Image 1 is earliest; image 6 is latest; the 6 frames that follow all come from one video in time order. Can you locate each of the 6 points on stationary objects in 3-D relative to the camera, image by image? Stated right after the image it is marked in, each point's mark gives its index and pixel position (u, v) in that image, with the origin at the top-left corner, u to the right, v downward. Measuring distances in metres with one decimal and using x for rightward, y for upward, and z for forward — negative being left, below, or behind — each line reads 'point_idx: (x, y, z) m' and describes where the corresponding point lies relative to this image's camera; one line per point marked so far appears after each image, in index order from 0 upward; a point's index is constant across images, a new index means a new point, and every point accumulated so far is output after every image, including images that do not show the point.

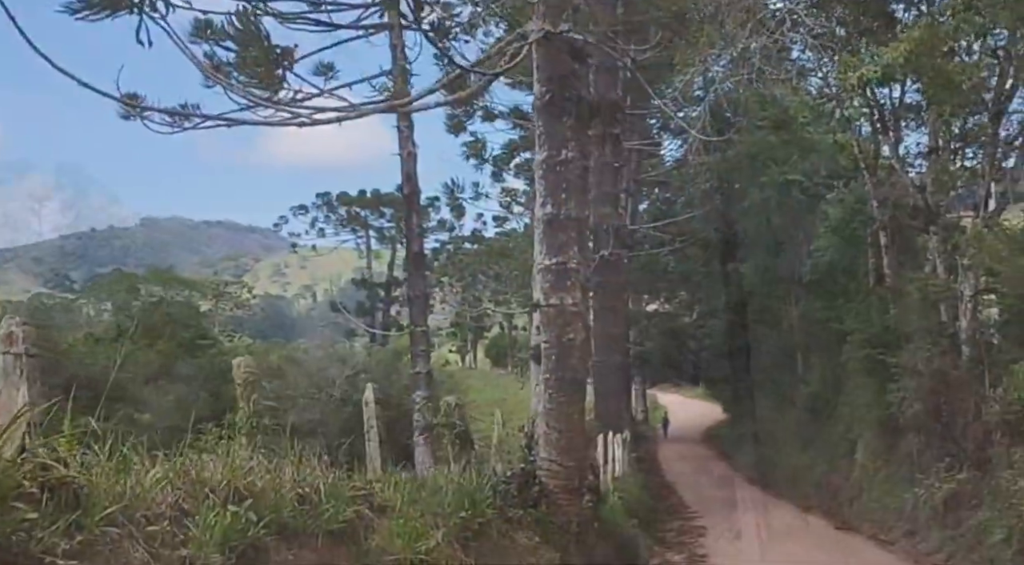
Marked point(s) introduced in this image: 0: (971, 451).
0: (+5.9, -2.2, +13.8) m
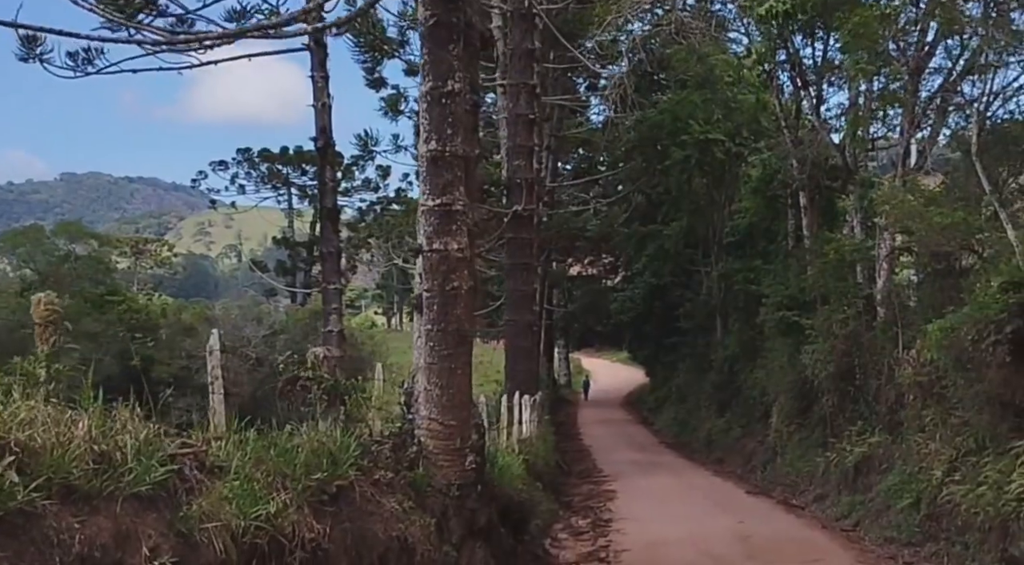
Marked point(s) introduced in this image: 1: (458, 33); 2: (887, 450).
0: (+4.7, -1.7, +13.7) m
1: (-0.3, +1.5, +6.3) m
2: (+4.5, -2.0, +12.8) m
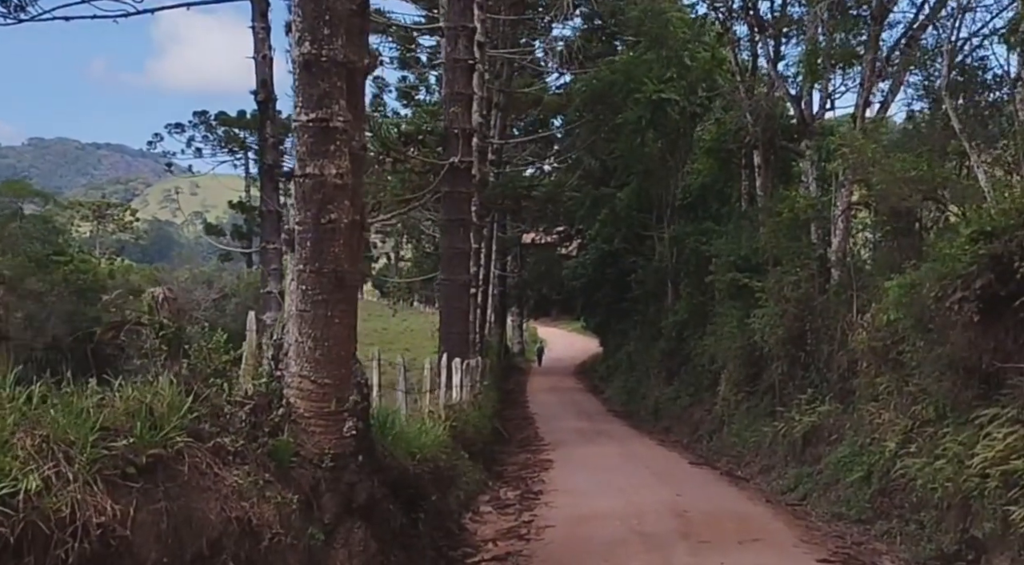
0: (+3.9, -1.2, +13.0) m
1: (-0.8, +1.8, +5.3) m
2: (+3.7, -1.6, +12.1) m
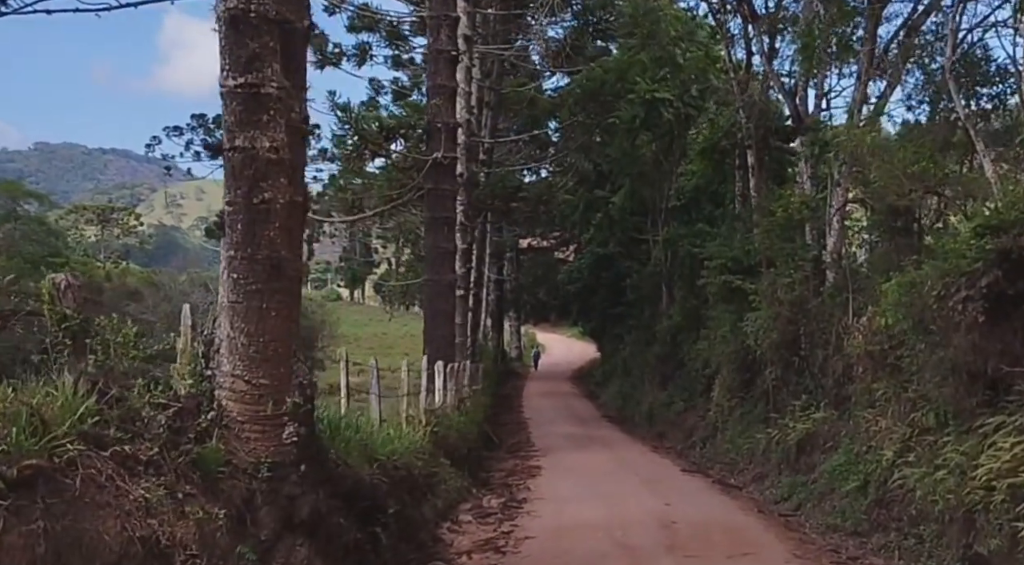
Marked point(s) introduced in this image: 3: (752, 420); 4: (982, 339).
0: (+3.7, -1.2, +12.5) m
1: (-1.0, +1.8, +4.8) m
2: (+3.5, -1.6, +11.7) m
3: (+3.3, -1.9, +14.5) m
4: (+3.6, -0.4, +8.2) m
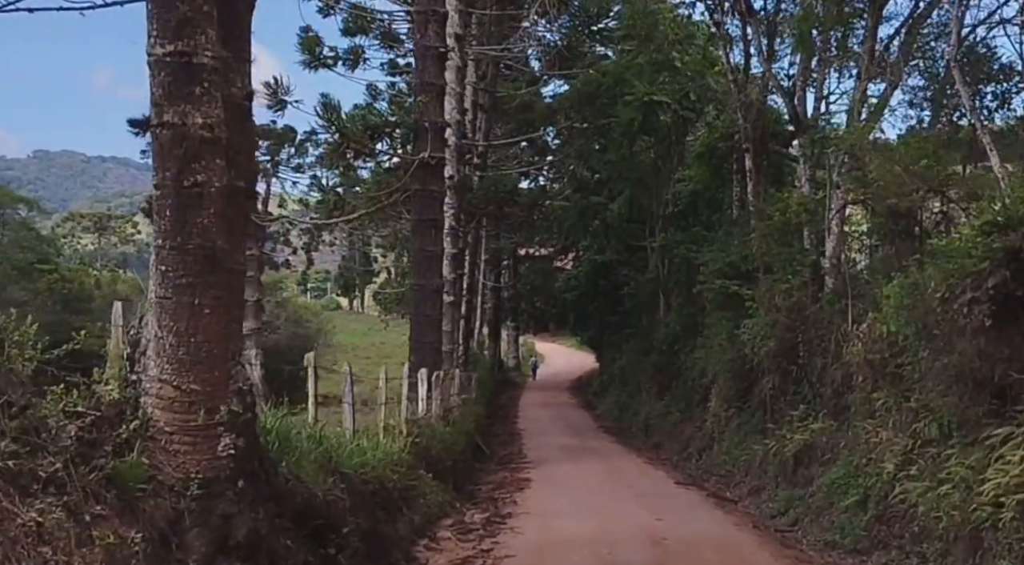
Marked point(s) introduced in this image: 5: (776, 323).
0: (+3.6, -1.3, +12.0) m
1: (-1.1, +1.8, +4.4) m
2: (+3.4, -1.6, +11.2) m
3: (+3.1, -1.9, +14.0) m
4: (+3.5, -0.5, +7.8) m
5: (+3.3, -0.5, +13.3) m
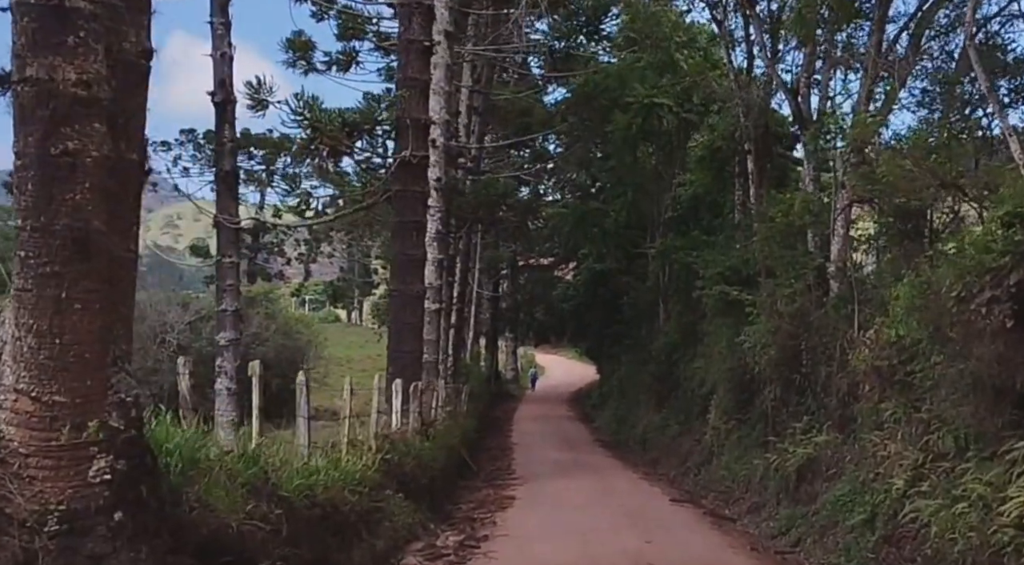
0: (+3.4, -1.3, +11.3) m
1: (-1.3, +1.9, +3.7) m
2: (+3.2, -1.7, +10.5) m
3: (+3.0, -2.0, +13.3) m
4: (+3.3, -0.5, +7.1) m
5: (+3.1, -0.6, +12.5) m
